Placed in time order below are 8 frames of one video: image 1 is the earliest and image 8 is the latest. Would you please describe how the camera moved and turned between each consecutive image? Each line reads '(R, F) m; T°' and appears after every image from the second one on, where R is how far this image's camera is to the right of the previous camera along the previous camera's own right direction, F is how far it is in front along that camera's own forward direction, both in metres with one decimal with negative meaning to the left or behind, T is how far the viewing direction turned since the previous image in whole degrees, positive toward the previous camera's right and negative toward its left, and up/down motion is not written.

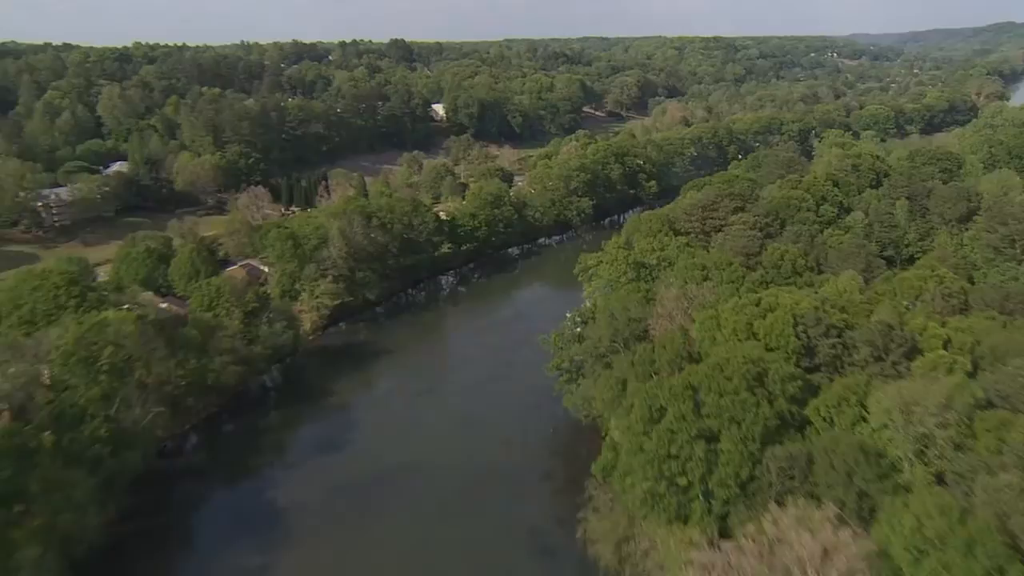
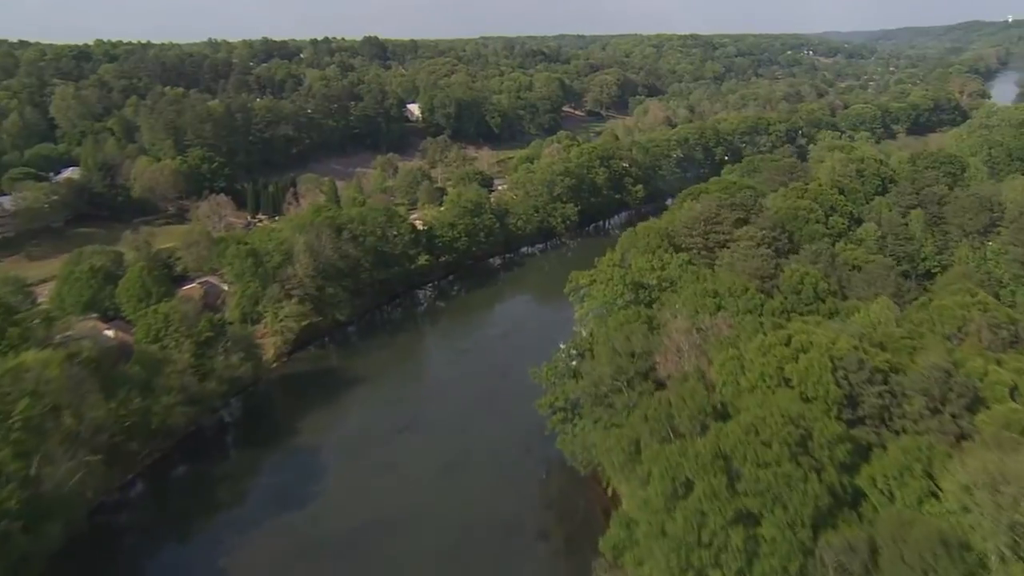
(-0.2, +2.8) m; +2°
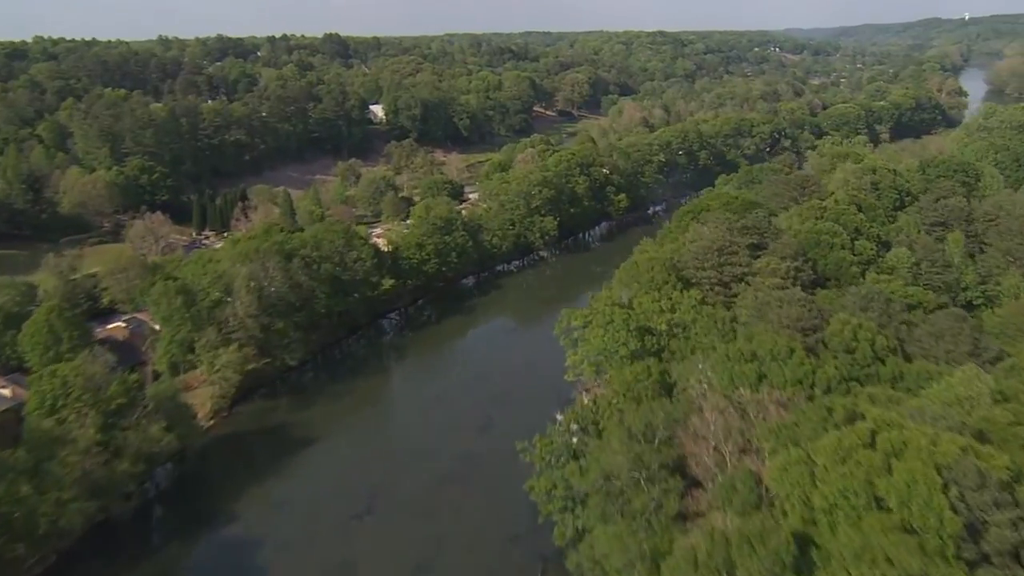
(-0.3, +4.4) m; +2°
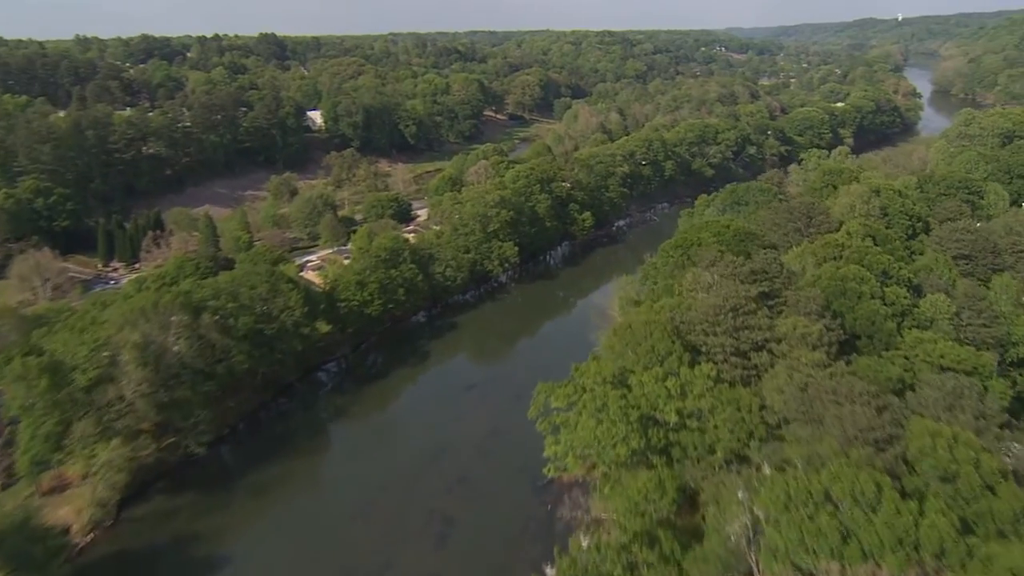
(-0.3, +5.1) m; +4°
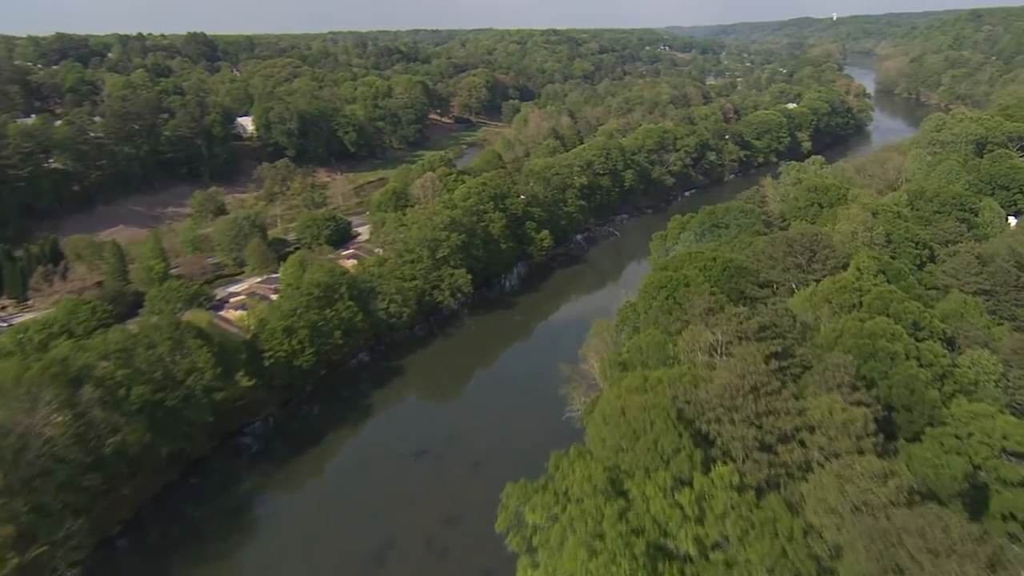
(-0.2, +4.3) m; +4°
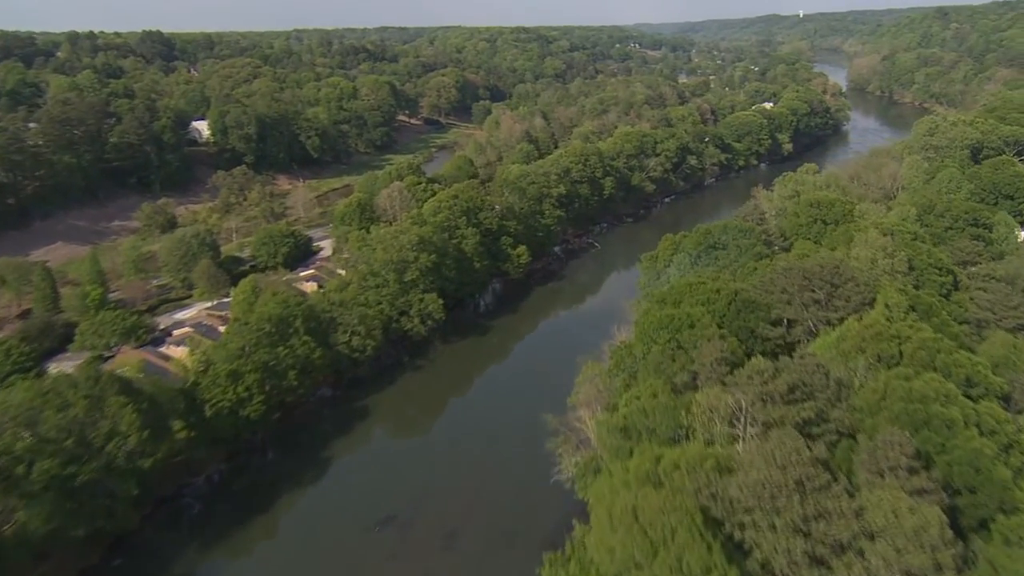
(-0.1, +3.2) m; +2°
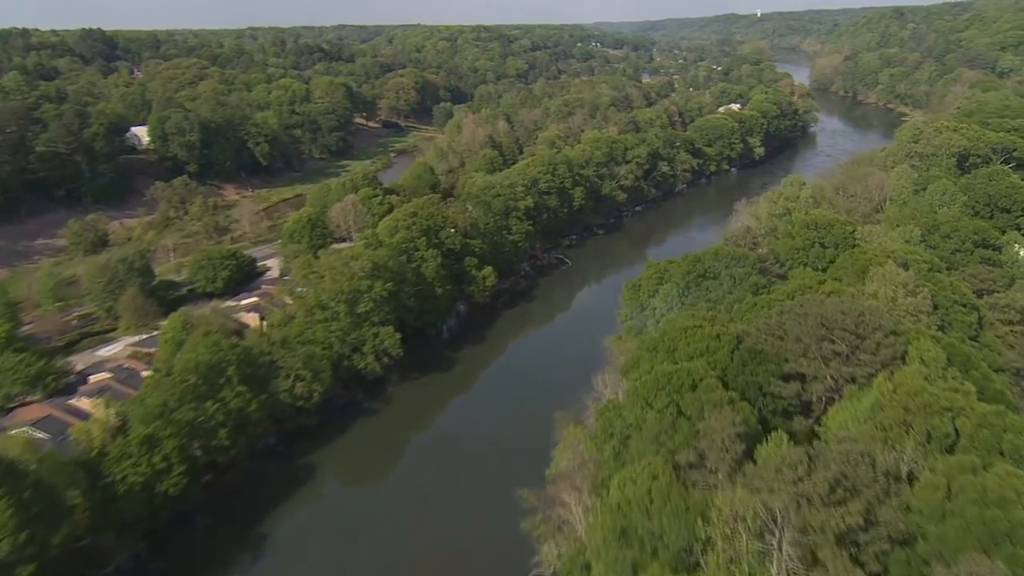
(-0.1, +3.4) m; +3°
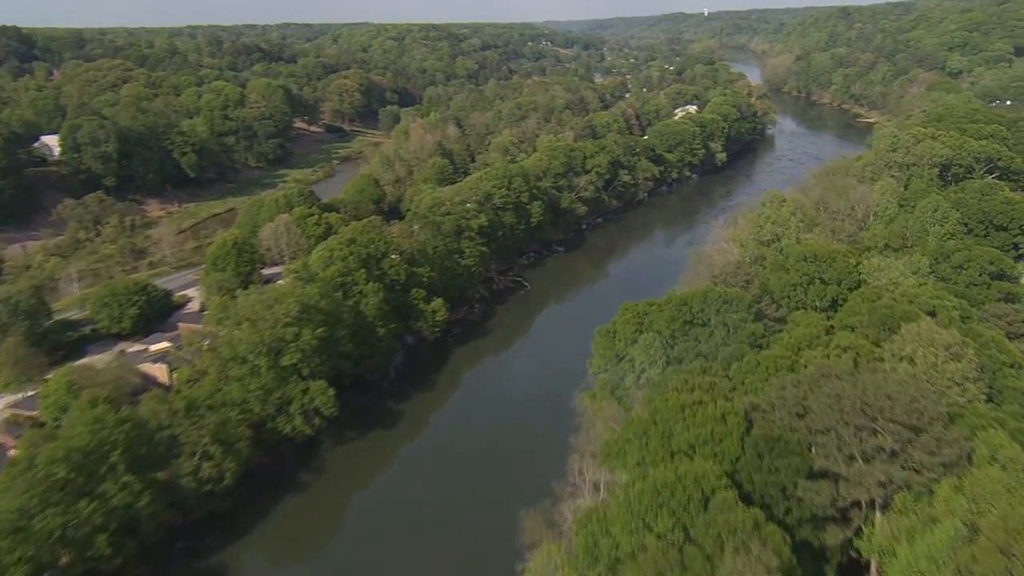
(+0.1, +4.2) m; +3°
